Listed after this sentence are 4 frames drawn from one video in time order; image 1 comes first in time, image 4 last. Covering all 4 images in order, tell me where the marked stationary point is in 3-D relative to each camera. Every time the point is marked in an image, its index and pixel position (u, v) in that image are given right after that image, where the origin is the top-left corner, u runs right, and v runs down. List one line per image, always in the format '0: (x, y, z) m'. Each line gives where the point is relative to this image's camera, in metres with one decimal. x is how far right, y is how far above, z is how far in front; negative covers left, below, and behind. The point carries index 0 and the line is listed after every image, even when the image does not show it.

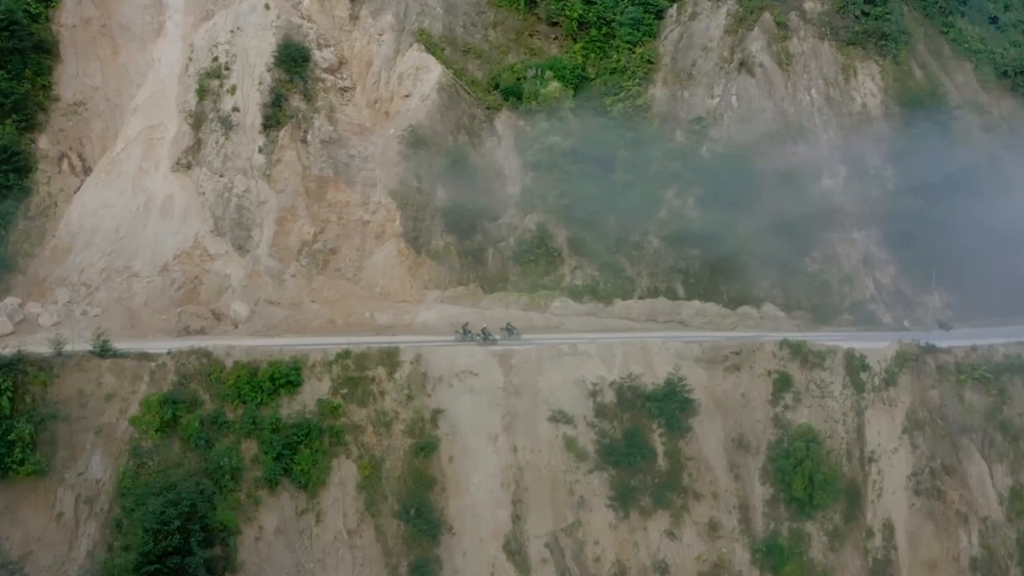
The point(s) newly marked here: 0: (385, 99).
0: (-3.7, +5.0, +19.5) m
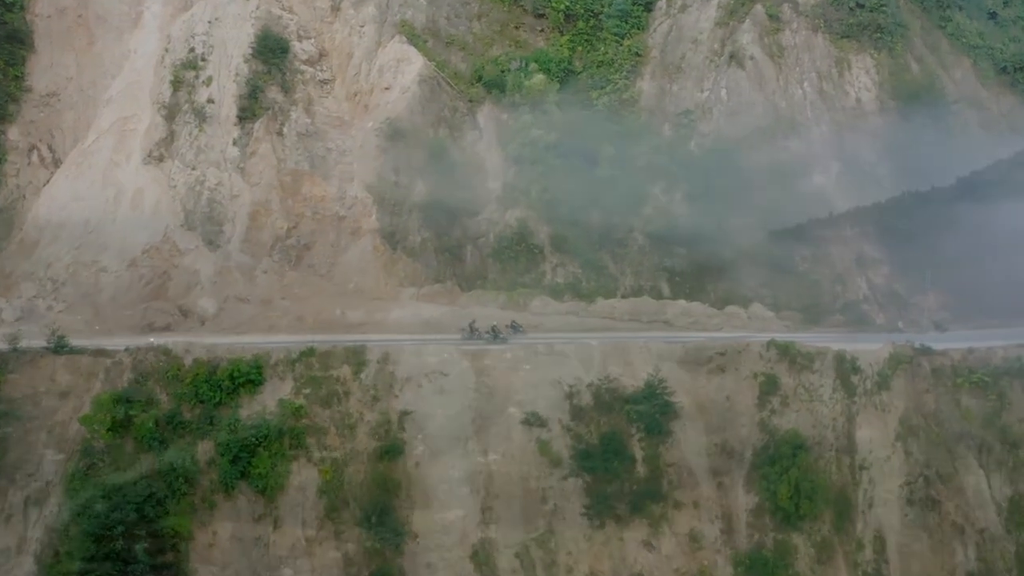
0: (-3.8, +5.0, +19.2) m
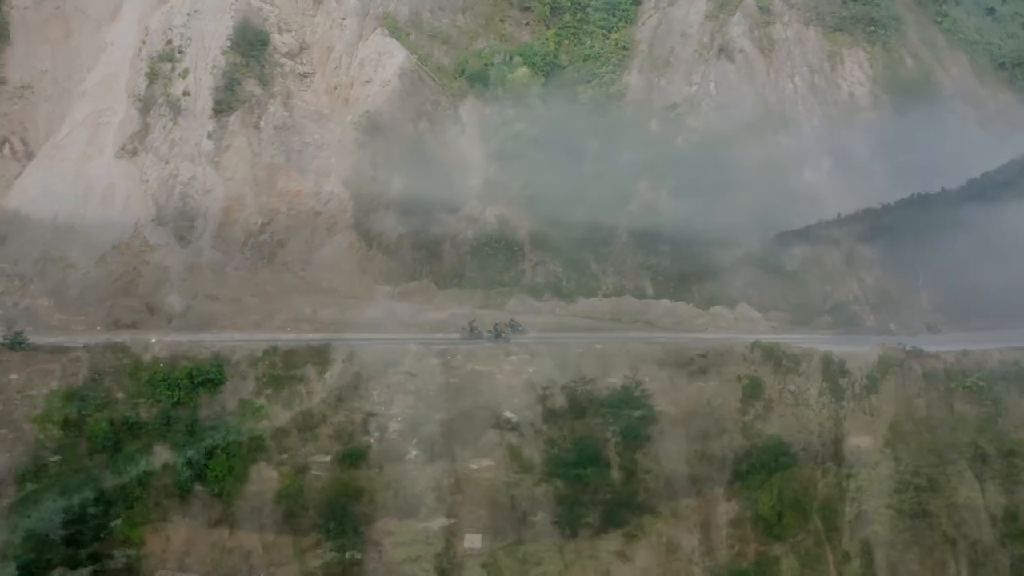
0: (-4.1, +5.0, +18.8) m
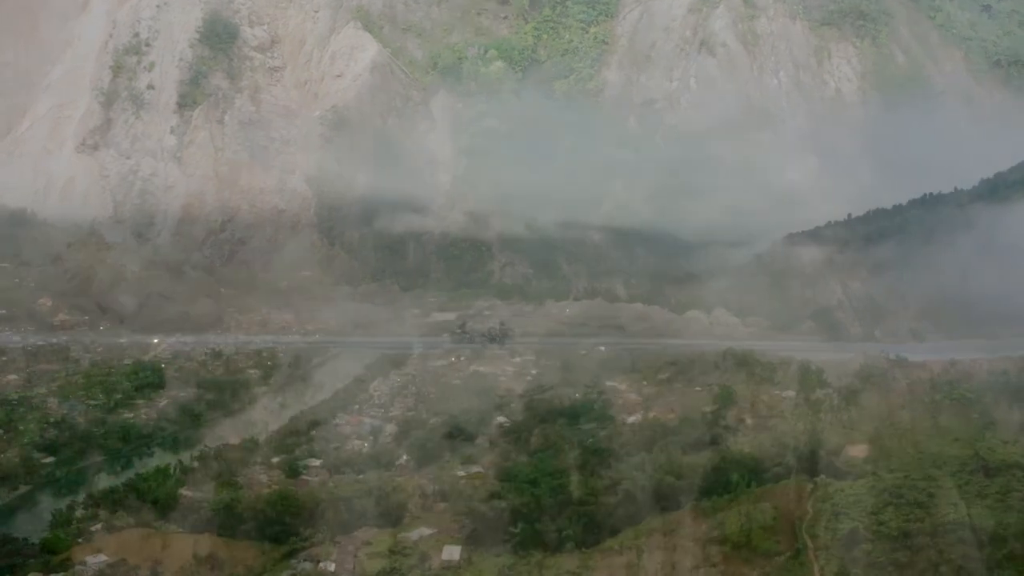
0: (-4.5, +5.0, +18.4) m
